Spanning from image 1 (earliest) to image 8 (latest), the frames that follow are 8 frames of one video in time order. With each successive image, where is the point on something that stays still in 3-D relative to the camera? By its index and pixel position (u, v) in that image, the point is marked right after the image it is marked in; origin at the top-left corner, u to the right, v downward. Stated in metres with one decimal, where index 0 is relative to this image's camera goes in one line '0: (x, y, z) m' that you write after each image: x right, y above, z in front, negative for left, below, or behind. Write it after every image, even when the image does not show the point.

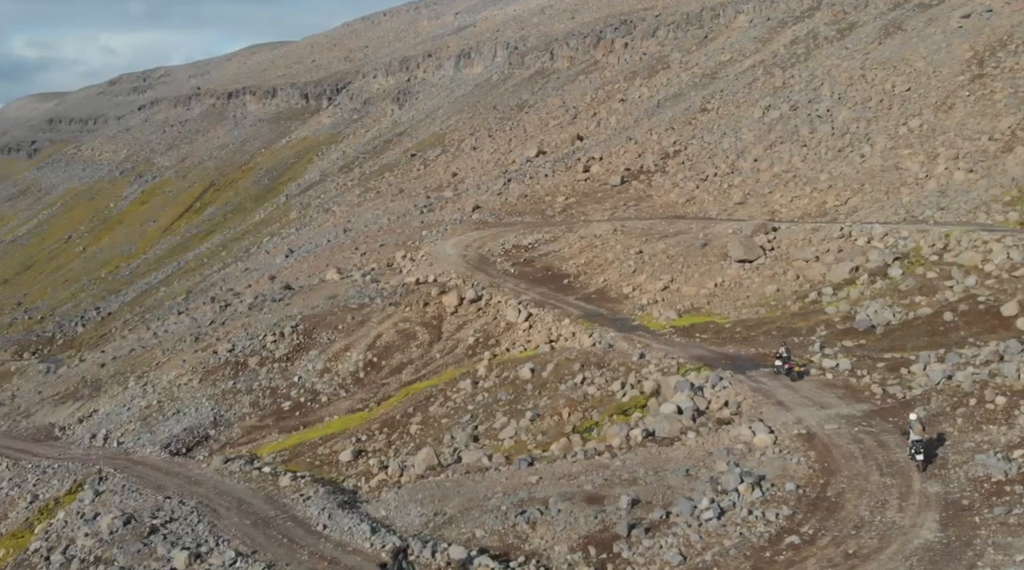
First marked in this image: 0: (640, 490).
0: (+2.4, -4.0, +18.5) m
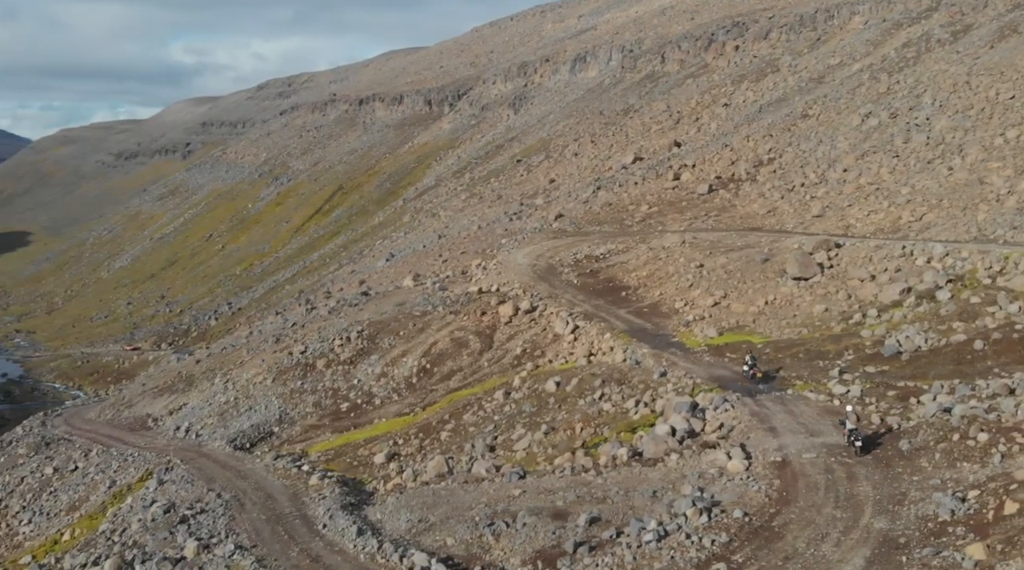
0: (+1.8, -4.6, +19.2) m
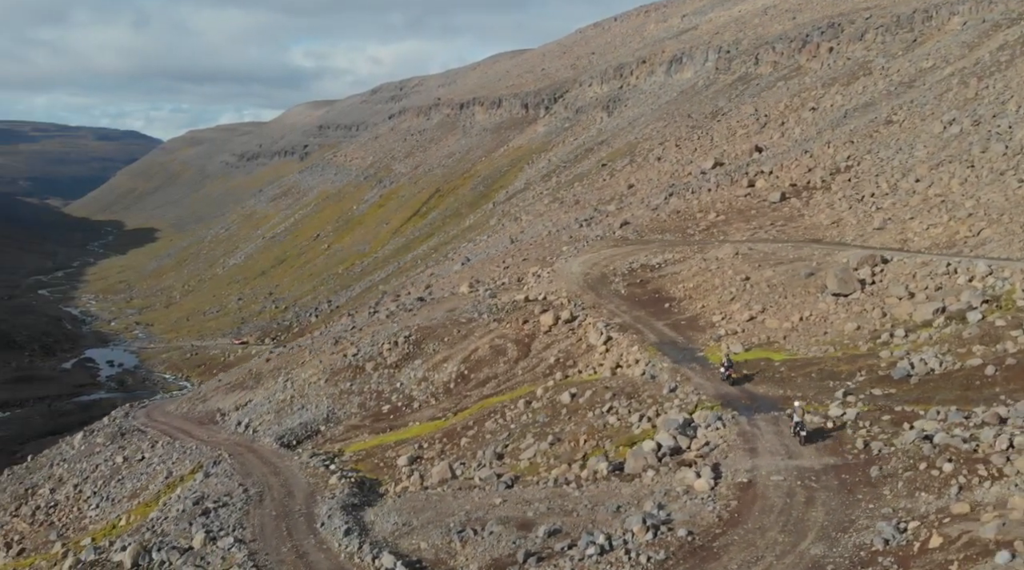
0: (+1.1, -5.0, +19.9) m
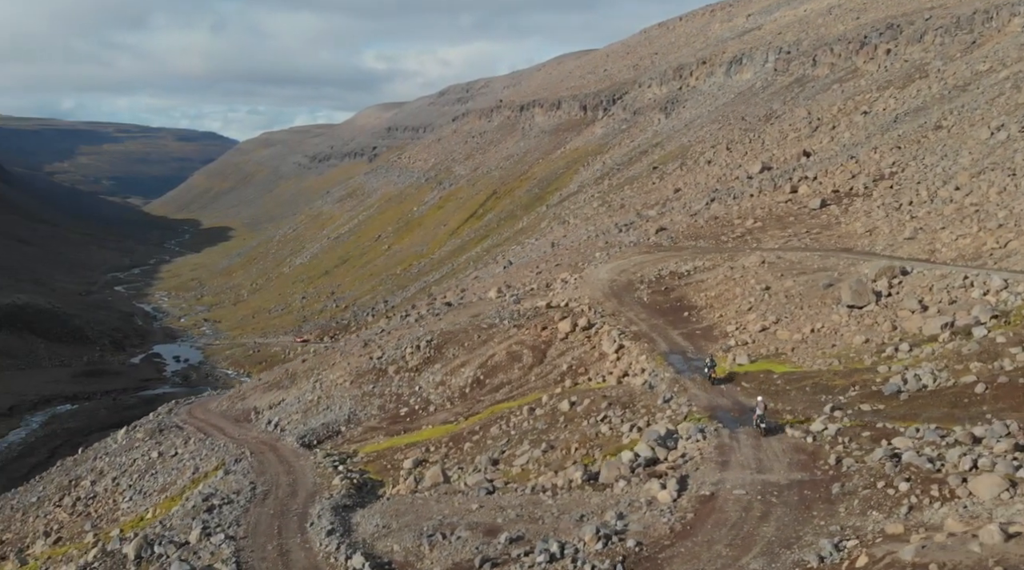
0: (+0.4, -5.3, +20.5) m
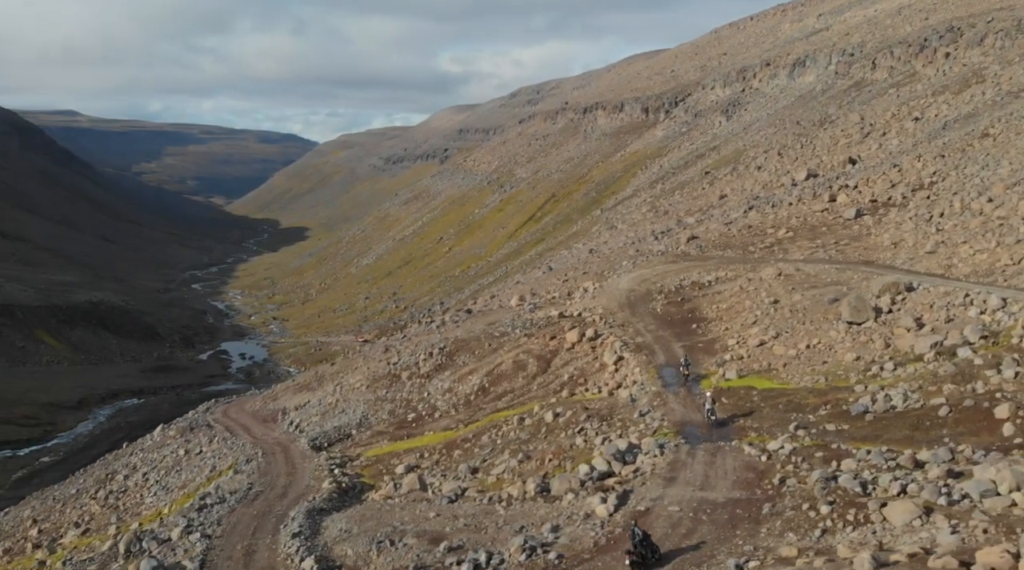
0: (-0.9, -5.7, +21.4) m
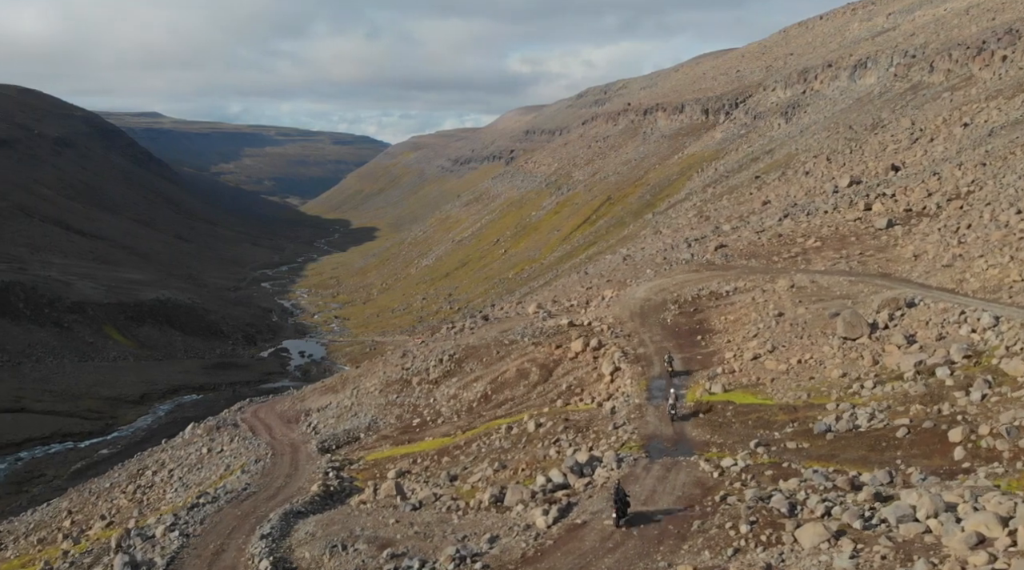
0: (-2.2, -6.2, +22.3) m
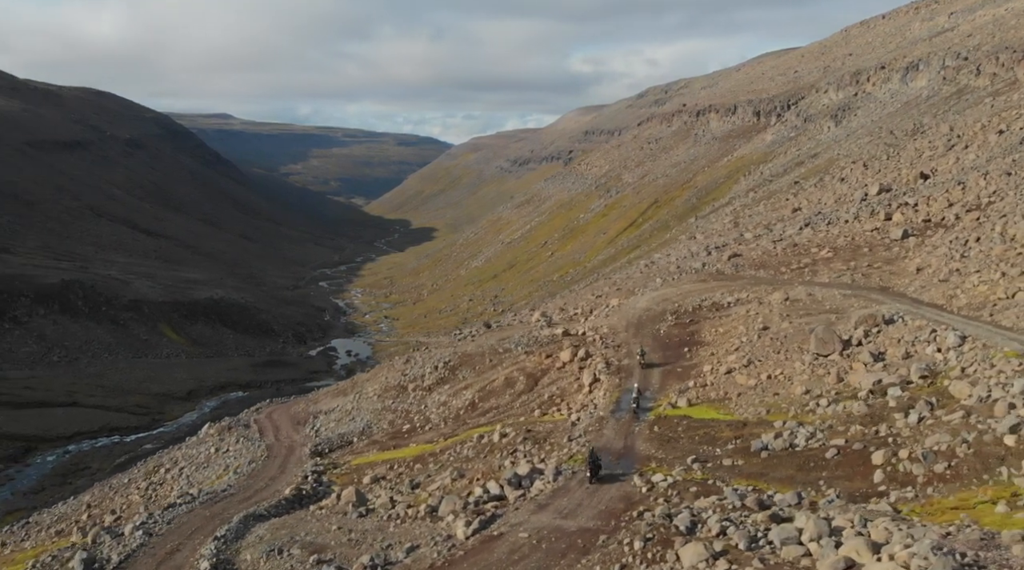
0: (-4.1, -6.6, +23.4) m
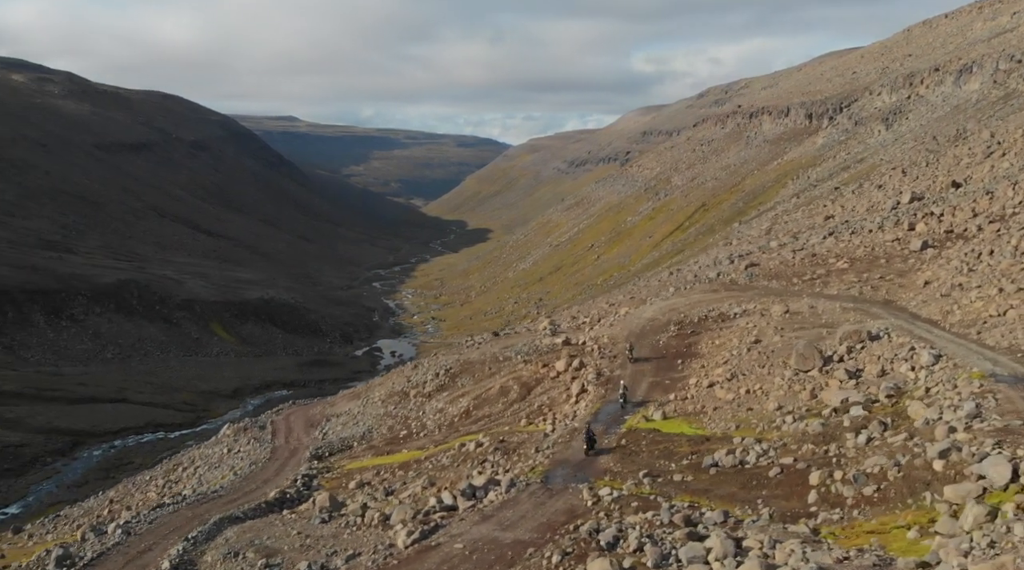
0: (-5.6, -7.0, +24.4) m
